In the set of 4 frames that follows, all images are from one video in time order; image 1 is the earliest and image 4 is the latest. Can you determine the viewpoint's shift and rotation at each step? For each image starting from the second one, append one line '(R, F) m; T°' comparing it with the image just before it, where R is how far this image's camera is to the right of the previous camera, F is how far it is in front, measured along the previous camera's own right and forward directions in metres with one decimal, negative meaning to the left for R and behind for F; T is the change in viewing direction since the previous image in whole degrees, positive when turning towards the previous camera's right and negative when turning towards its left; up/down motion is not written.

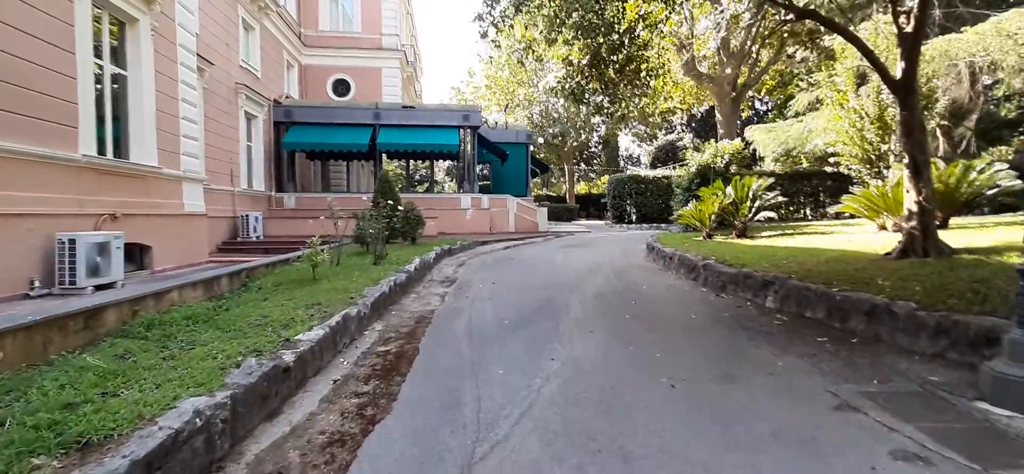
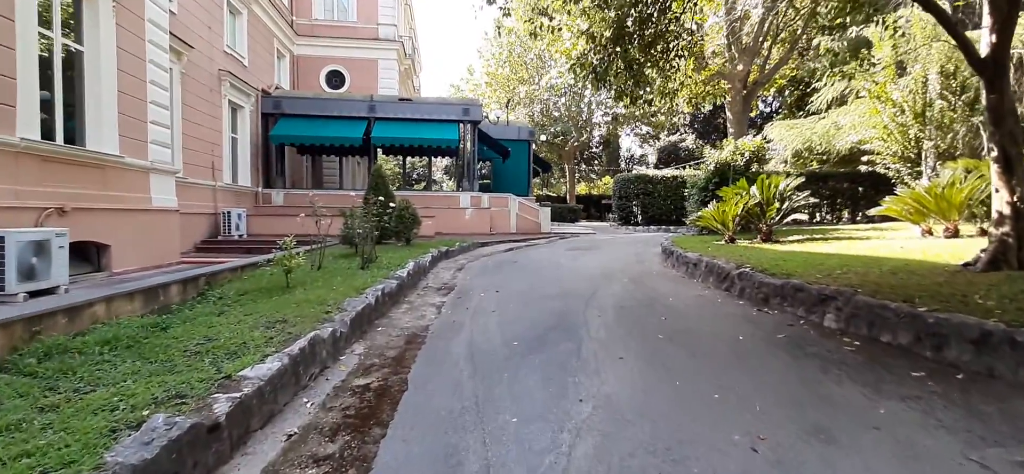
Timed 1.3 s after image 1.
(-0.1, +1.0) m; 0°
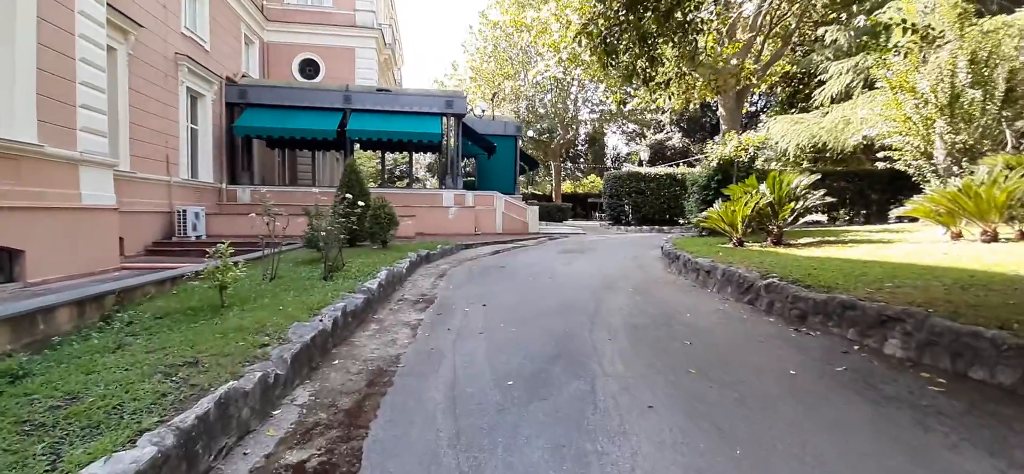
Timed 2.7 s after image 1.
(-0.1, +1.0) m; +2°
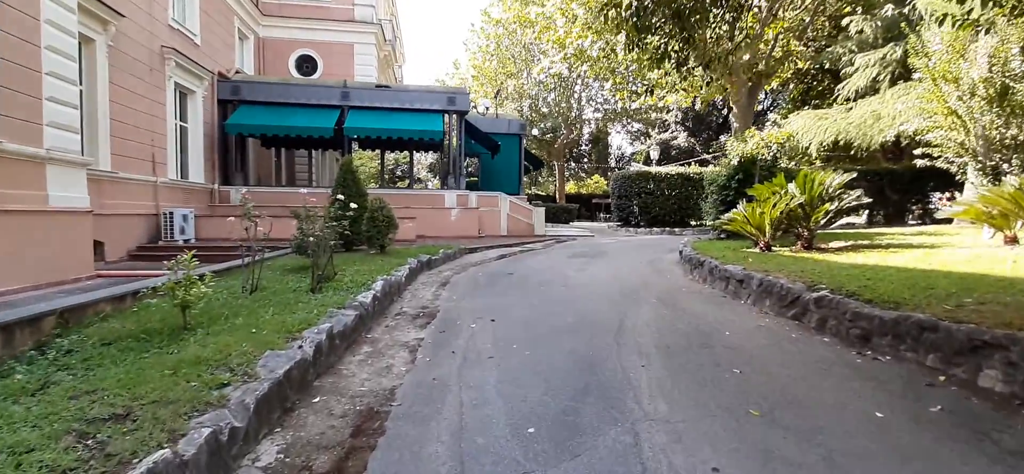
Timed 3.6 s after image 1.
(-0.1, +0.7) m; 0°
